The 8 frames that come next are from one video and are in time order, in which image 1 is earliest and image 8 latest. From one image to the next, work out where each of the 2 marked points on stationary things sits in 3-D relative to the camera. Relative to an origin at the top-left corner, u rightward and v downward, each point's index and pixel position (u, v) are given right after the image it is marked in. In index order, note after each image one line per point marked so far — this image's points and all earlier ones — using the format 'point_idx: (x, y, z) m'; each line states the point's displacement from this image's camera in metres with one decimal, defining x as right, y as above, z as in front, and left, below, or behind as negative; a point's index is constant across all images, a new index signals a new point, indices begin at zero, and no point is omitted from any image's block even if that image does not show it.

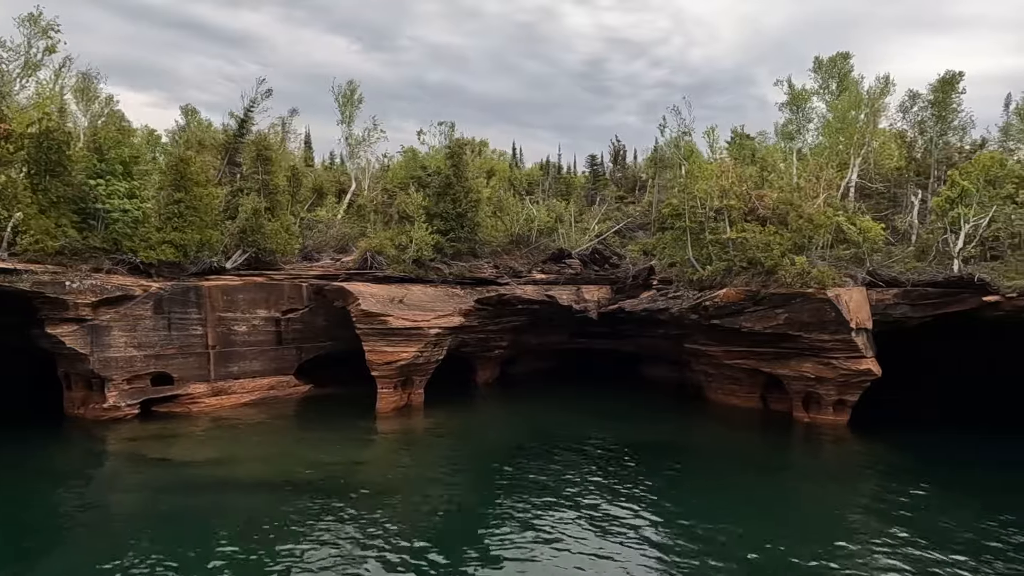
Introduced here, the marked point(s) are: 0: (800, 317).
0: (+7.4, -0.7, +19.8) m
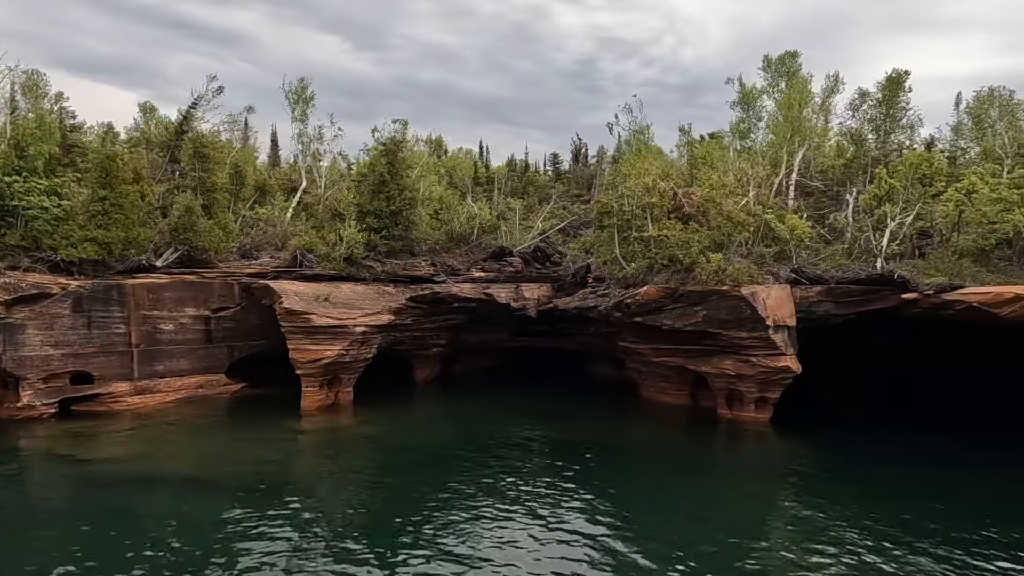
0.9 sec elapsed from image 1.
0: (+5.3, -0.7, +19.8) m
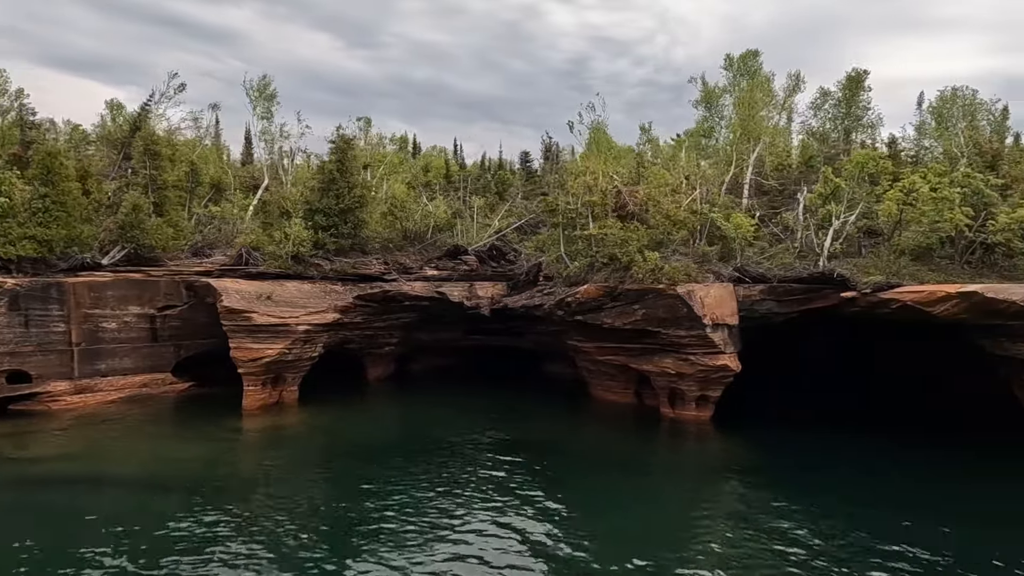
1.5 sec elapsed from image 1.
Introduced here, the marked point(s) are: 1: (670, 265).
0: (+3.7, -0.6, +19.8) m
1: (+3.9, +0.6, +19.8) m
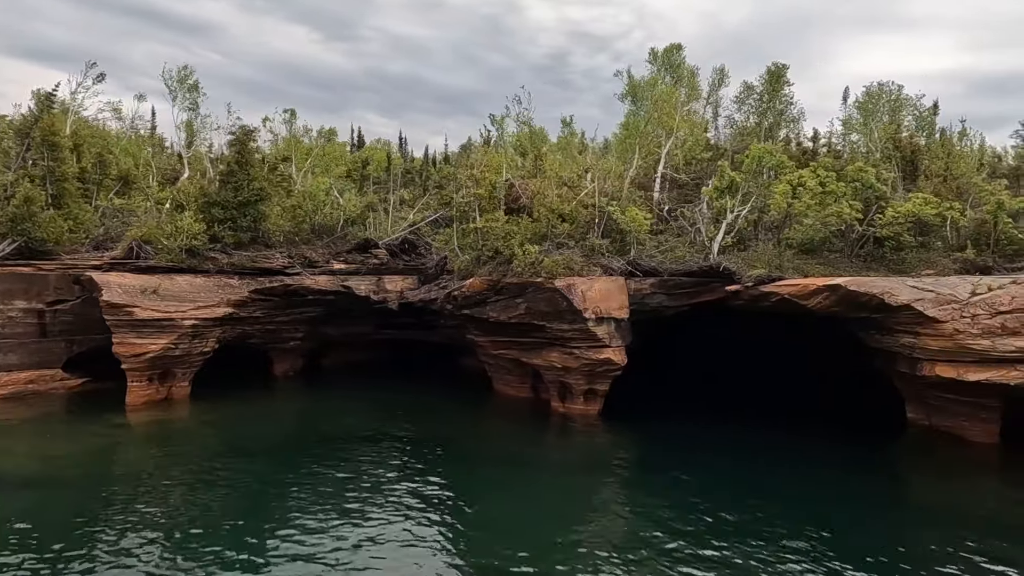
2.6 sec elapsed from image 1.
0: (+0.6, -0.5, +19.6) m
1: (+0.9, +0.7, +19.7) m
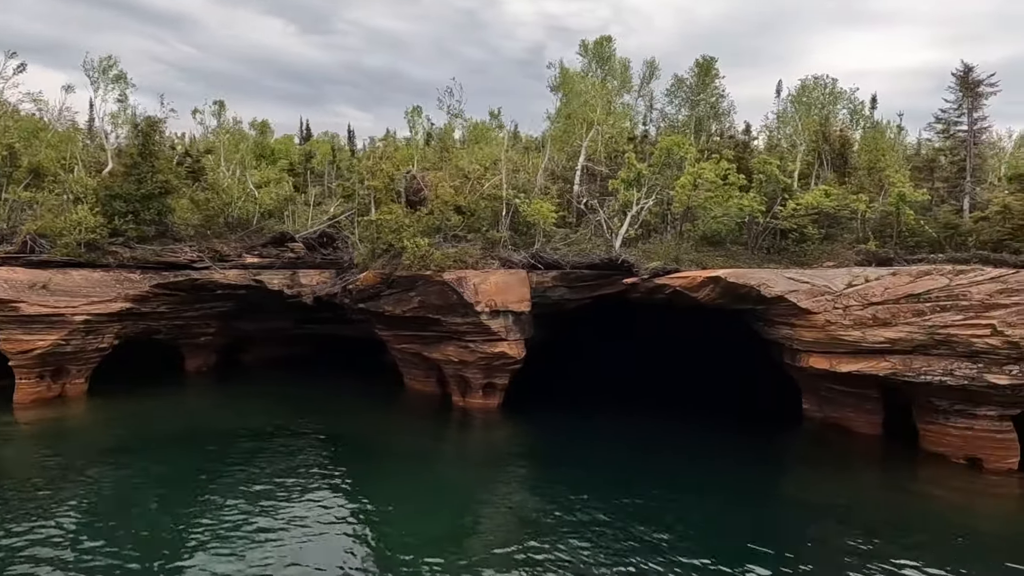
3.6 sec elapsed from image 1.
0: (-2.1, -0.3, +19.4) m
1: (-1.8, +0.9, +19.4) m
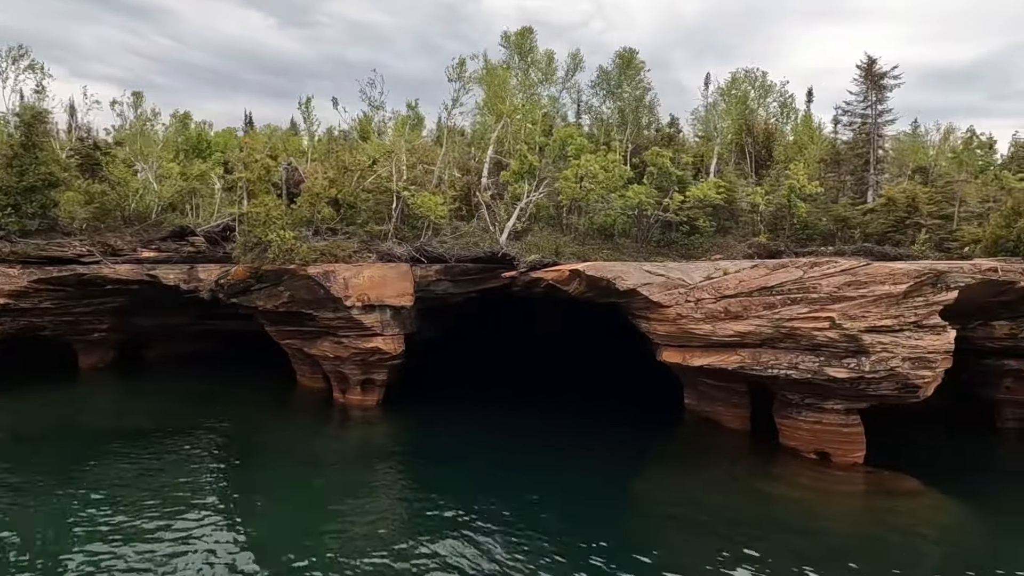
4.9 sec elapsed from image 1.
0: (-5.2, -0.2, +18.9) m
1: (-5.0, +1.1, +19.0) m
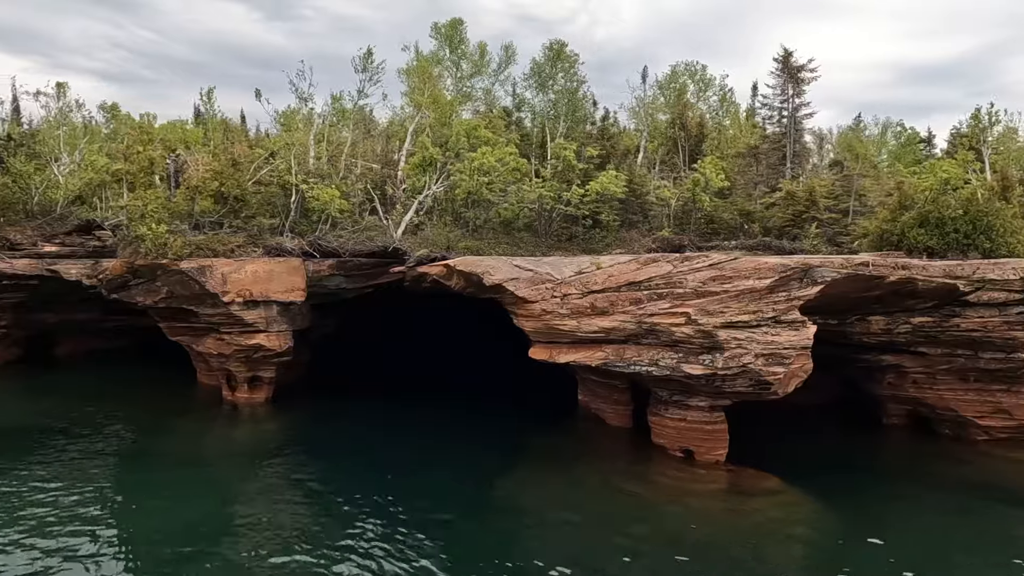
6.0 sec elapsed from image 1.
0: (-8.0, -0.1, +18.4) m
1: (-7.7, +1.2, +18.4) m
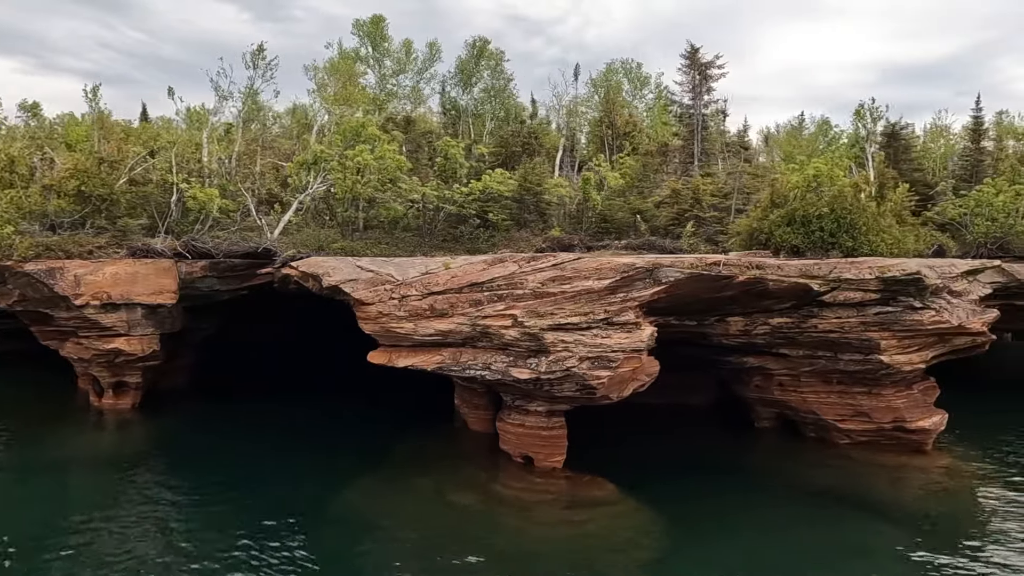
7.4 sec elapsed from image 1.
0: (-11.1, -0.1, +17.7) m
1: (-10.9, +1.1, +17.8) m
